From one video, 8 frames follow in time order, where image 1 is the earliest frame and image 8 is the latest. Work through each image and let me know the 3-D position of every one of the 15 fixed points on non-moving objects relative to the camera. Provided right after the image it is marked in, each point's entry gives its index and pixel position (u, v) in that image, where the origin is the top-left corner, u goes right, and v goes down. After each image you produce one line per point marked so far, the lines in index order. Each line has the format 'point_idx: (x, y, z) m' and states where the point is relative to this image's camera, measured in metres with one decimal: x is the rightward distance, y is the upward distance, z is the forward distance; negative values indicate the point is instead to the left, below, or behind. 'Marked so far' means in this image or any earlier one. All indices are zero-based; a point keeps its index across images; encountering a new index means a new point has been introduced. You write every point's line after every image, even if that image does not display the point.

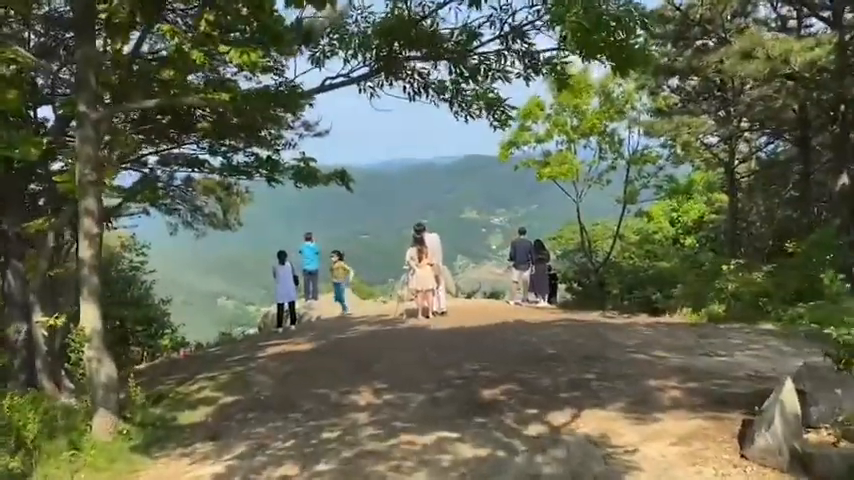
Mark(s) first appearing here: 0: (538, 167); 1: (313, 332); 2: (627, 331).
0: (+3.0, +1.9, +18.9) m
1: (-2.4, -1.9, +15.3) m
2: (+2.8, -1.3, +10.3) m
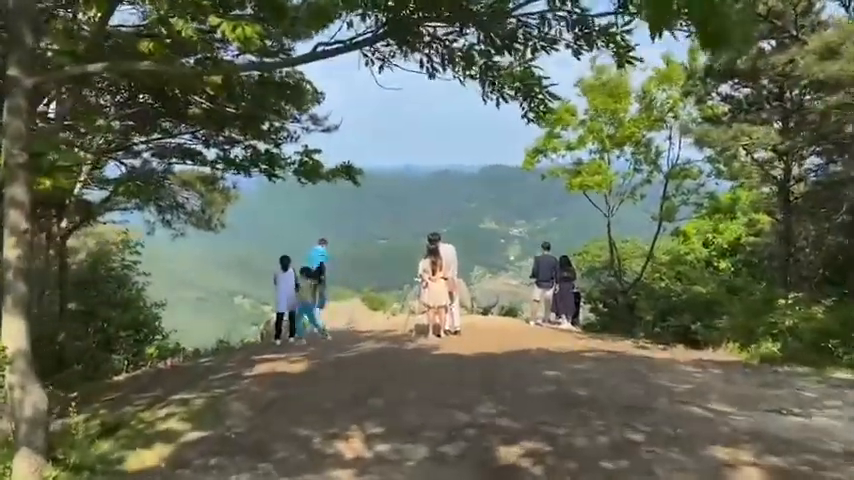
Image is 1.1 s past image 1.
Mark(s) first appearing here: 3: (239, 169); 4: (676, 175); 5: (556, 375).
0: (+3.5, +1.5, +17.4) m
1: (-2.2, -2.0, +14.0) m
2: (+2.9, -1.6, +8.8) m
3: (-2.9, +1.0, +11.2) m
4: (+5.9, +1.6, +17.5) m
5: (+1.5, -1.6, +8.5) m
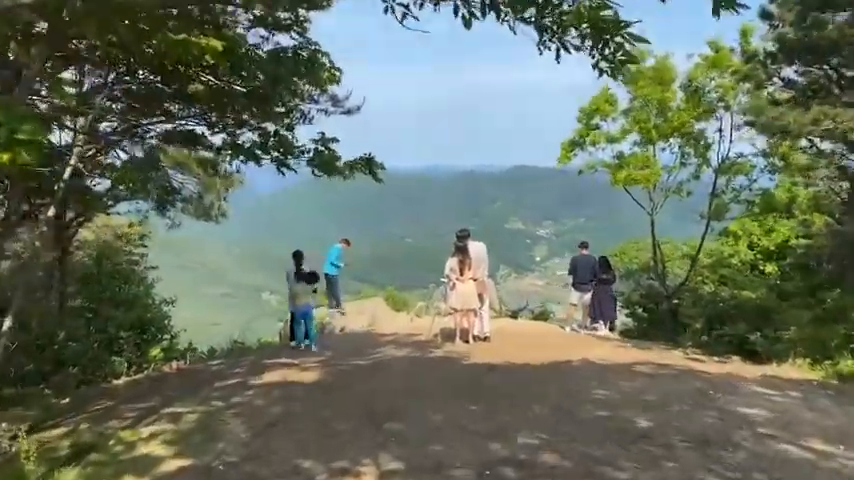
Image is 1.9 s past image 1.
0: (+4.1, +1.5, +16.1) m
1: (-1.7, -1.9, +12.9) m
2: (+3.2, -1.5, +7.5) m
3: (-2.5, +1.1, +10.1) m
4: (+6.5, +1.6, +16.1) m
5: (+1.8, -1.5, +7.3) m
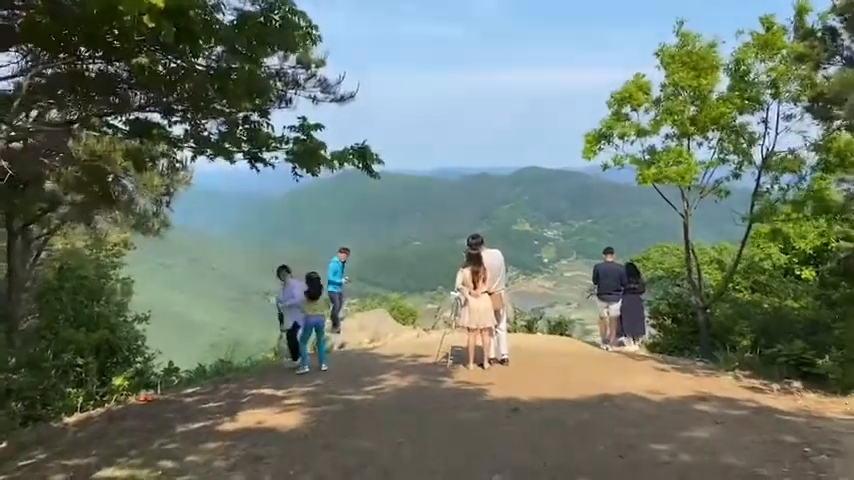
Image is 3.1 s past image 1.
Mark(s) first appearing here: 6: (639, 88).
0: (+4.2, +1.4, +14.3) m
1: (-1.6, -2.1, +11.1) m
2: (+3.2, -1.6, +5.7) m
3: (-2.4, +1.0, +8.3) m
4: (+6.7, +1.5, +14.3) m
5: (+1.8, -1.6, +5.5) m
6: (+4.3, +3.1, +14.9) m
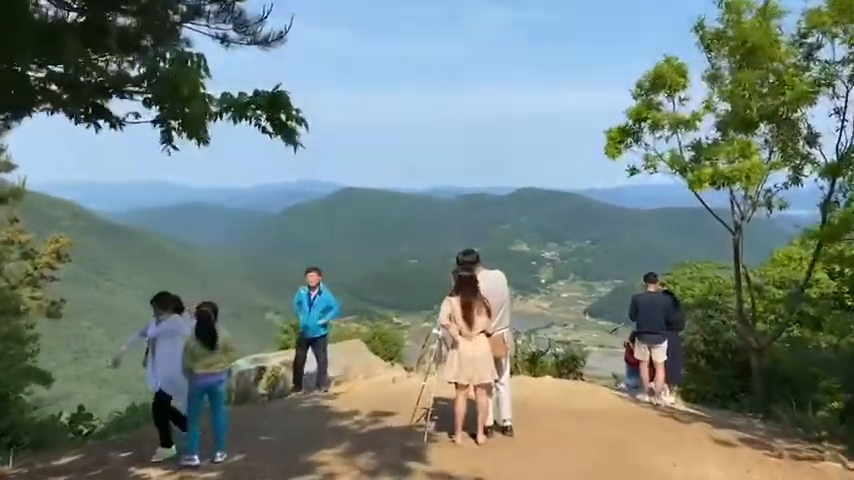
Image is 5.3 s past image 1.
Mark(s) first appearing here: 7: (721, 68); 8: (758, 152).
0: (+3.9, +1.1, +11.2) m
1: (-1.9, -2.2, +7.9) m
2: (+2.9, -1.7, +2.5) m
3: (-2.7, +0.9, +5.2) m
4: (+6.4, +1.1, +11.2) m
5: (+1.5, -1.7, +2.3) m
6: (+4.0, +2.7, +11.7) m
7: (+4.7, +2.7, +11.8) m
8: (+4.7, +1.3, +10.9) m
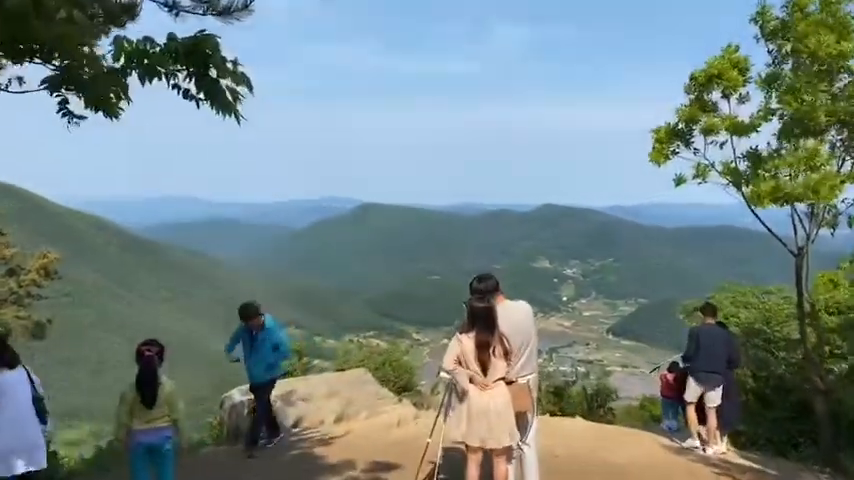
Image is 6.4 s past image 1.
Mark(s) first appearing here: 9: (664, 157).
0: (+4.1, +0.8, +9.6) m
1: (-1.9, -2.4, +6.4) m
2: (+2.8, -1.8, +0.9) m
3: (-2.7, +0.8, +3.8) m
4: (+6.6, +0.8, +9.5) m
5: (+1.4, -1.8, +0.7) m
6: (+4.2, +2.4, +10.2) m
7: (+4.9, +2.4, +10.2) m
8: (+4.9, +1.0, +9.3) m
9: (+3.4, +1.1, +10.6) m
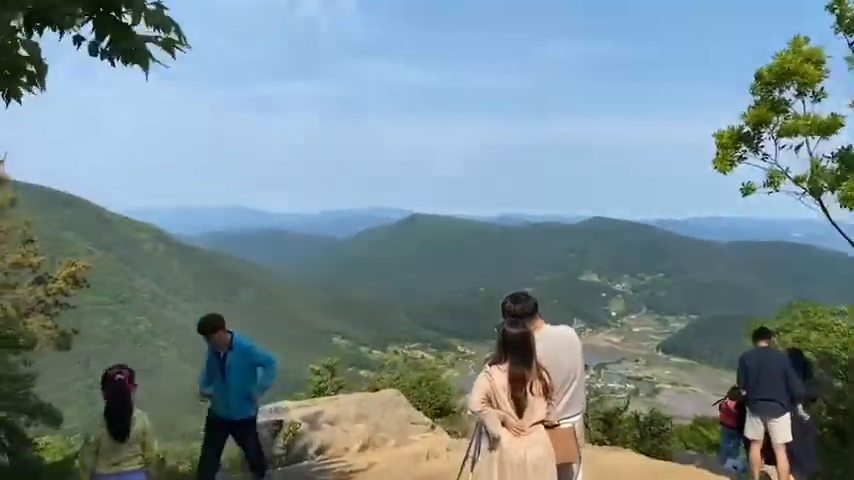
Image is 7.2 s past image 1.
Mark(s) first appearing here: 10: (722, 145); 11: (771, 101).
0: (+4.5, +0.6, +8.4) m
1: (-1.7, -2.5, +5.5) m
2: (+2.7, -1.8, -0.3) m
3: (-2.6, +0.8, +3.0) m
4: (+7.0, +0.6, +8.1) m
5: (+1.2, -1.8, -0.4) m
6: (+4.7, +2.2, +9.0) m
7: (+5.4, +2.2, +9.0) m
8: (+5.3, +0.8, +8.0) m
9: (+3.8, +0.9, +9.4) m
10: (+3.8, +1.2, +9.4) m
11: (+4.3, +1.7, +9.2) m
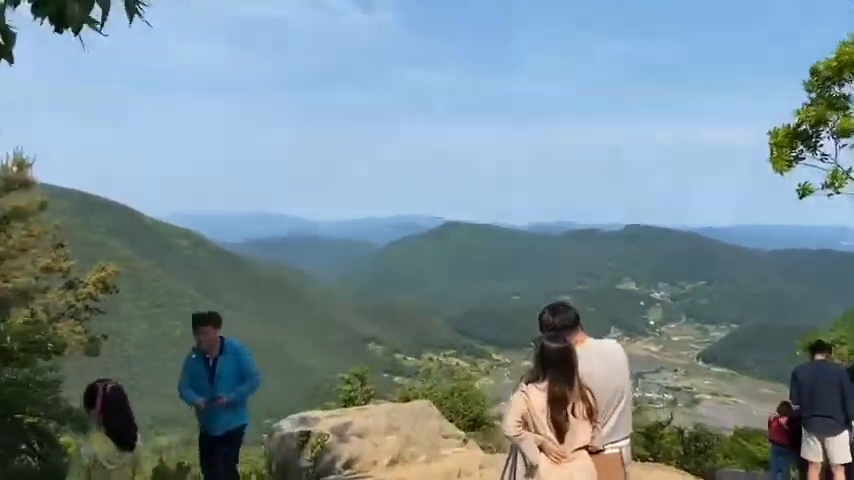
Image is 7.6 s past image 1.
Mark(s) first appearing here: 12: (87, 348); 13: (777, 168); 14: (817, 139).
0: (+4.9, +0.6, +7.7) m
1: (-1.5, -2.5, +5.1) m
2: (+2.6, -1.8, -0.9) m
3: (-2.5, +0.8, +2.7) m
4: (+7.3, +0.5, +7.3) m
5: (+1.1, -1.7, -0.9) m
6: (+5.1, +2.1, +8.3) m
7: (+5.8, +2.1, +8.3) m
8: (+5.6, +0.7, +7.3) m
9: (+4.2, +0.9, +8.7) m
10: (+4.2, +1.2, +8.8) m
11: (+4.7, +1.7, +8.5) m
12: (-6.7, -2.1, +14.6) m
13: (+4.1, +0.9, +8.8) m
14: (+4.6, +1.1, +8.5) m
